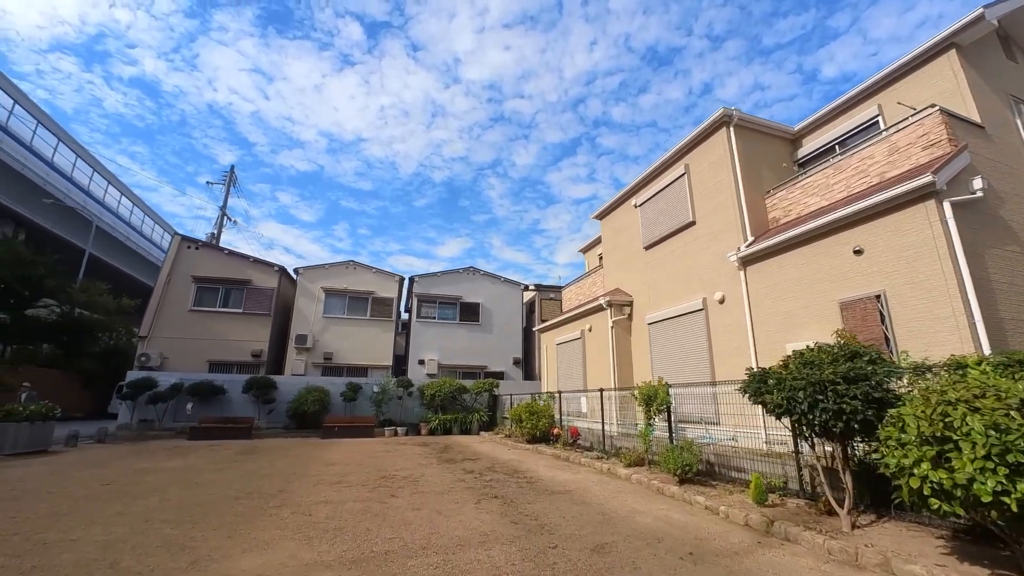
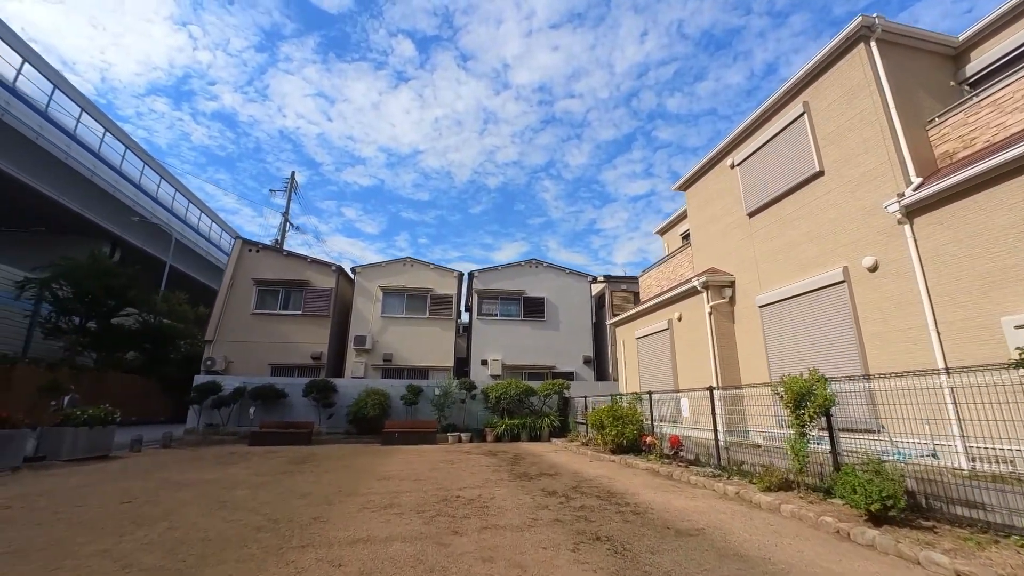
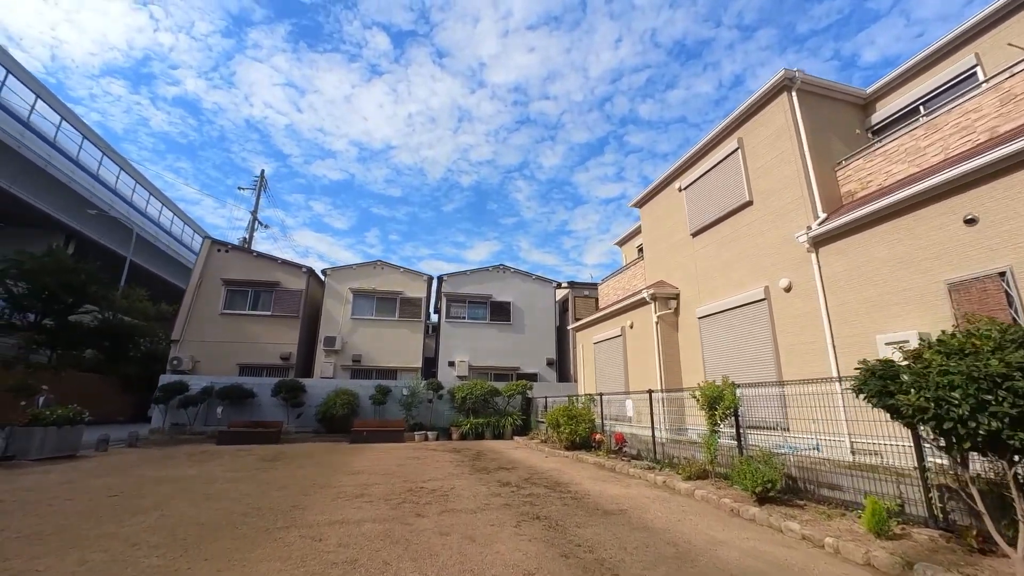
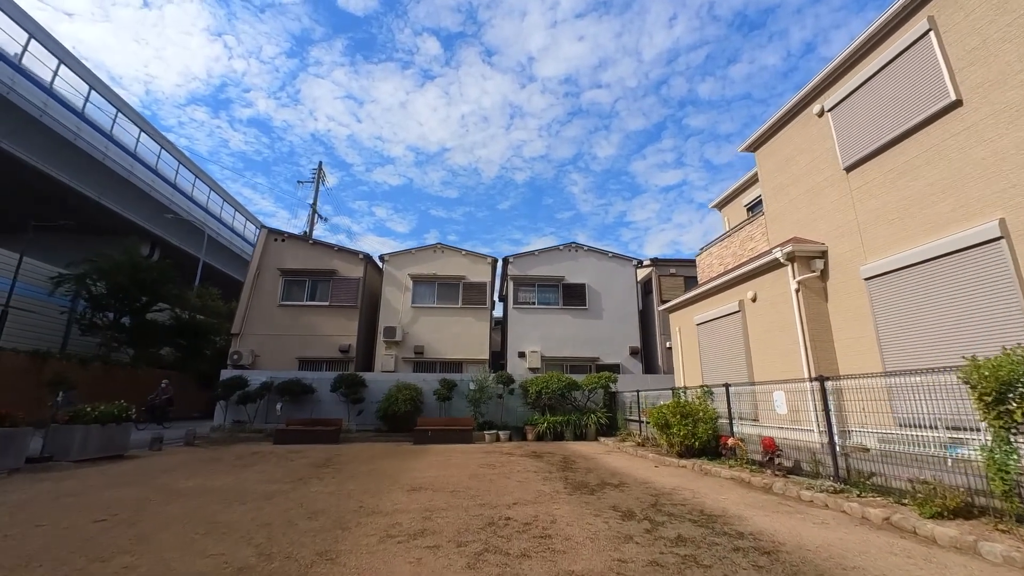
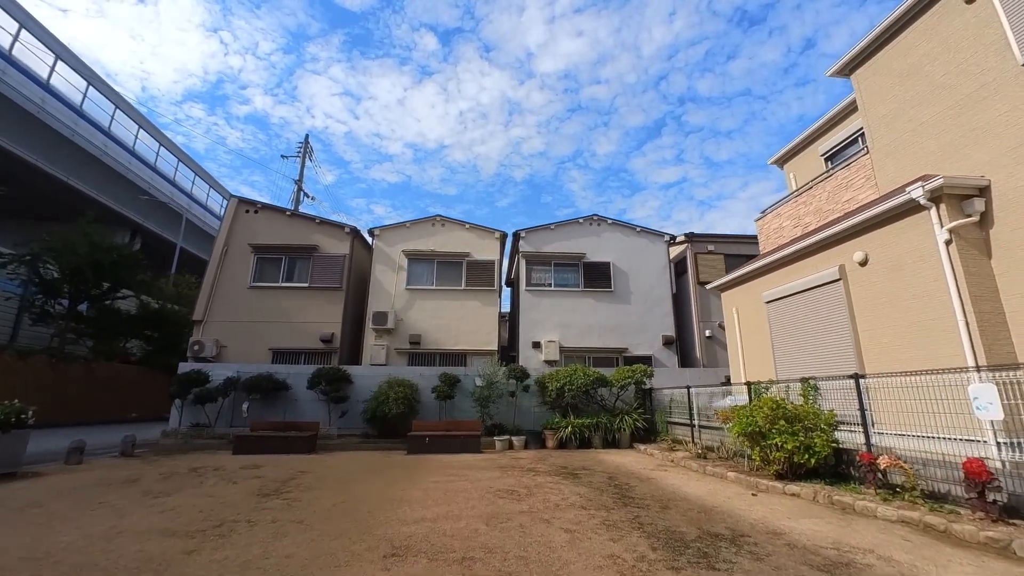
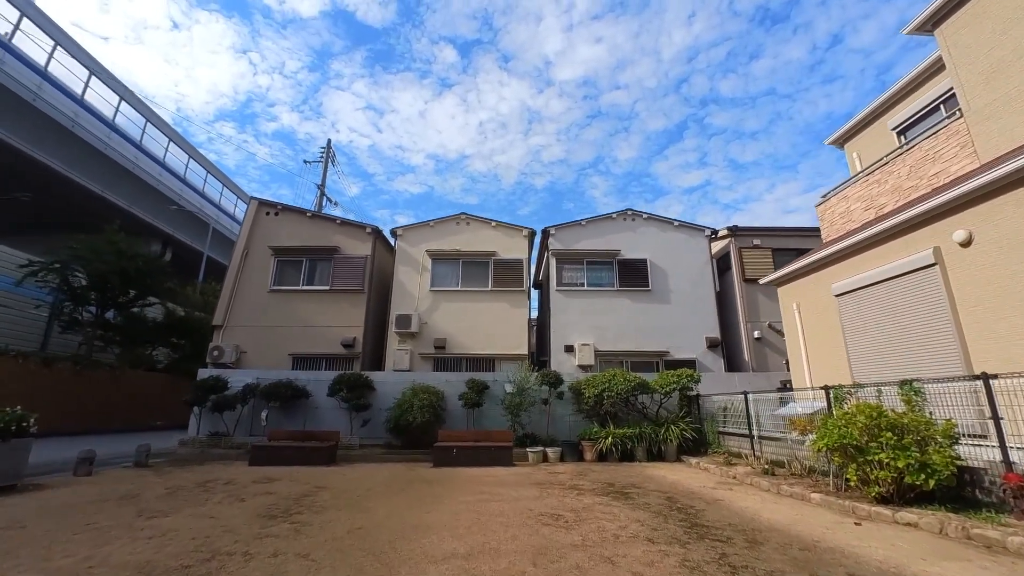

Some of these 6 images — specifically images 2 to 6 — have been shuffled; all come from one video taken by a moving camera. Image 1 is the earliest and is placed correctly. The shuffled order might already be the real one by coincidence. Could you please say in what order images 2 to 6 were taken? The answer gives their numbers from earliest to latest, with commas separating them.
3, 2, 4, 5, 6
